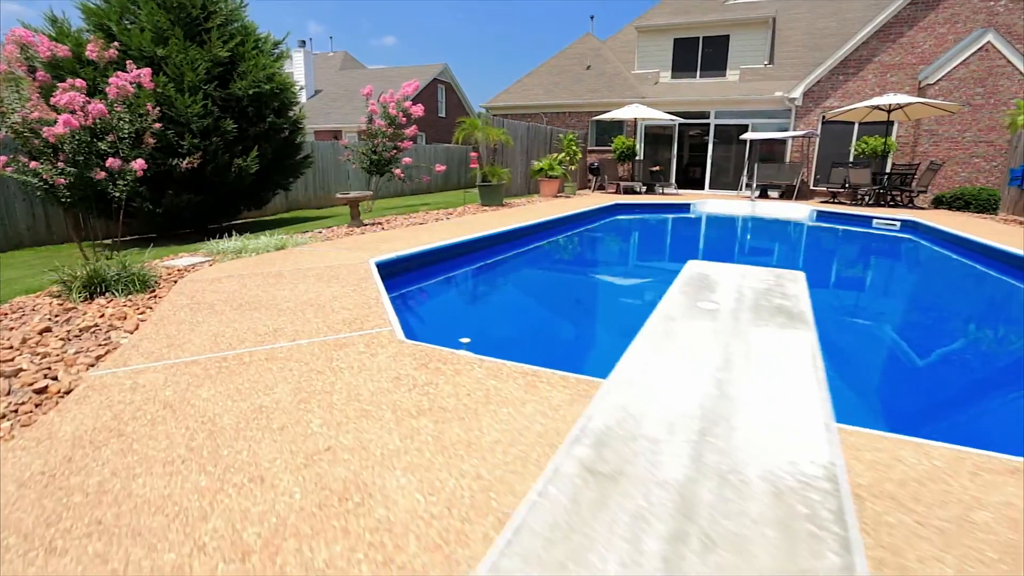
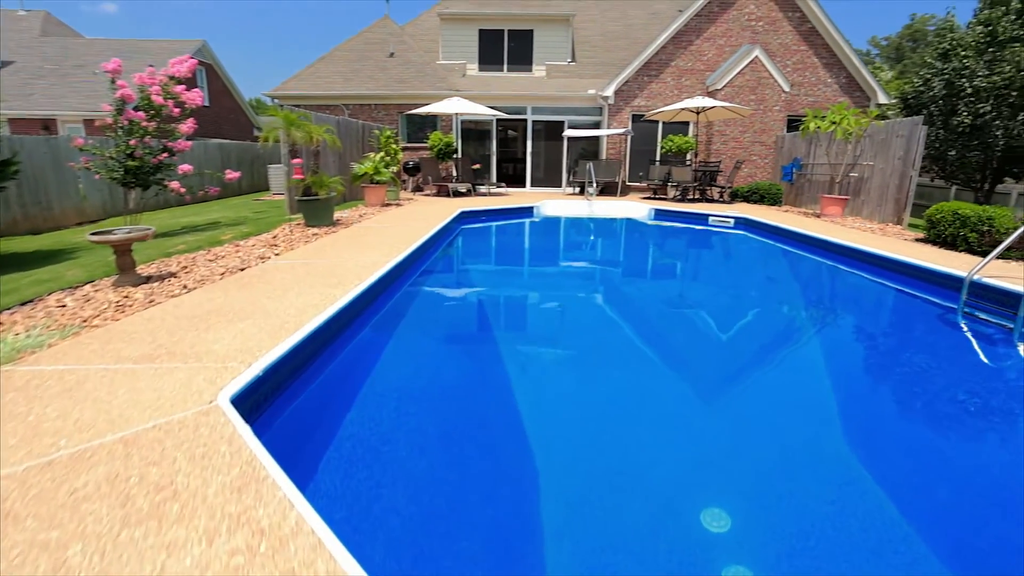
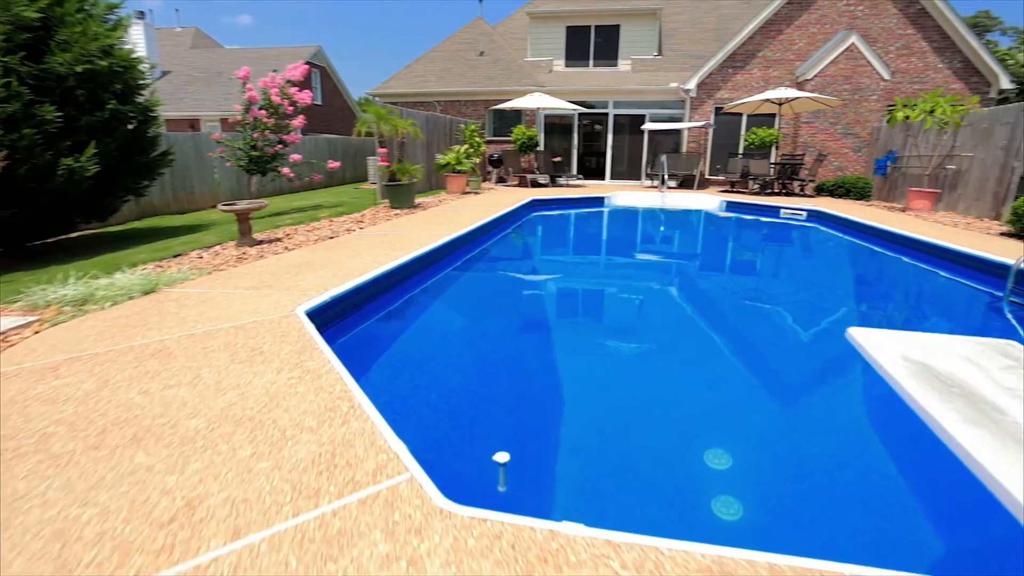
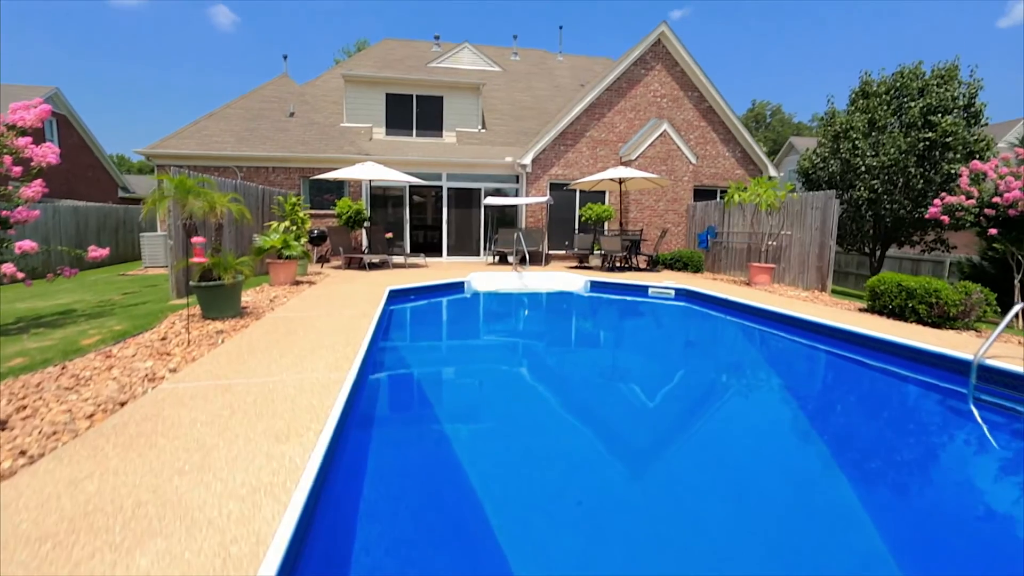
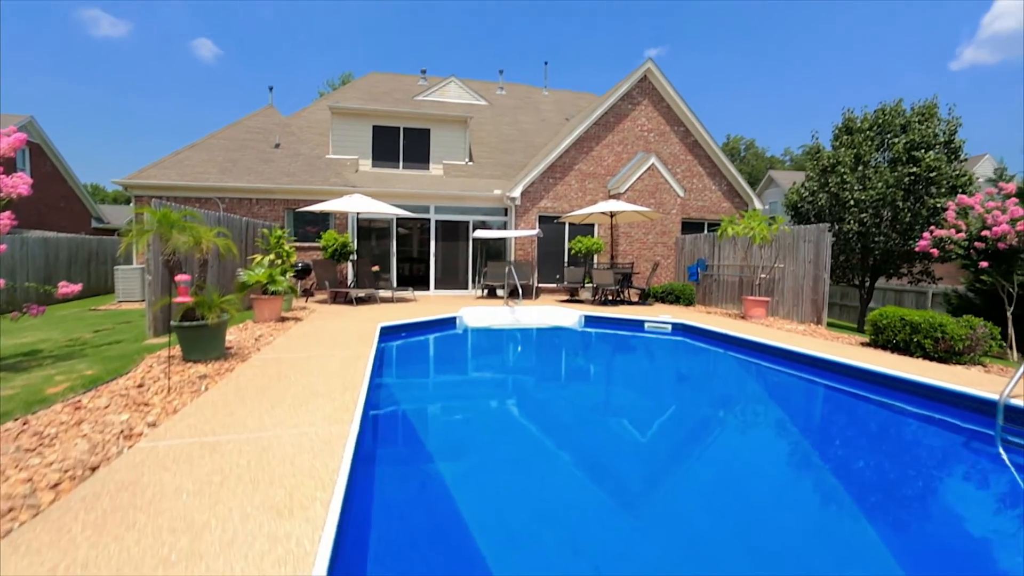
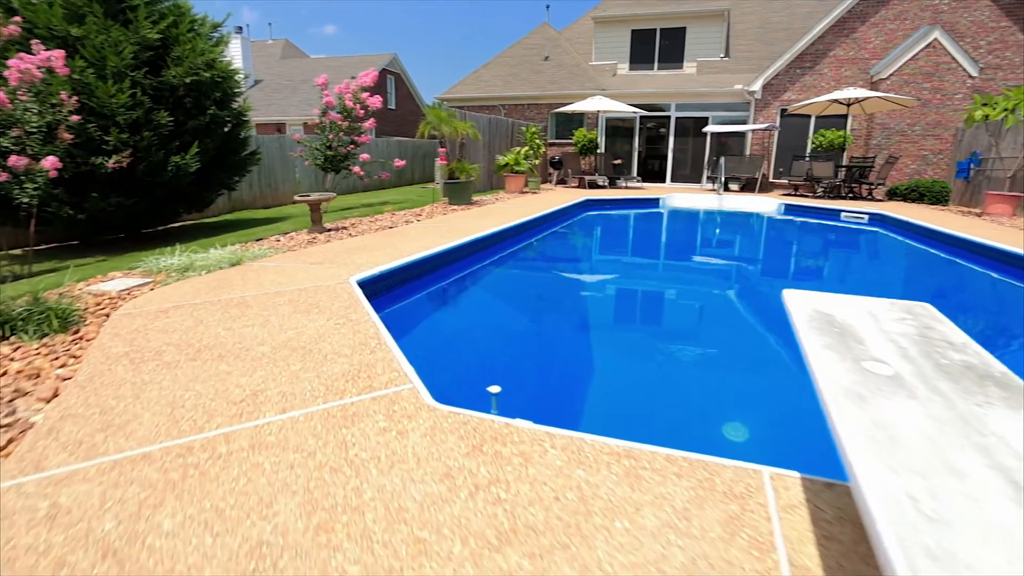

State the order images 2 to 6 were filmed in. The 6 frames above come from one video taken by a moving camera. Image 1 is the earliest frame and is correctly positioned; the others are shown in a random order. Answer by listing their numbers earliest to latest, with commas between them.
6, 3, 2, 4, 5
